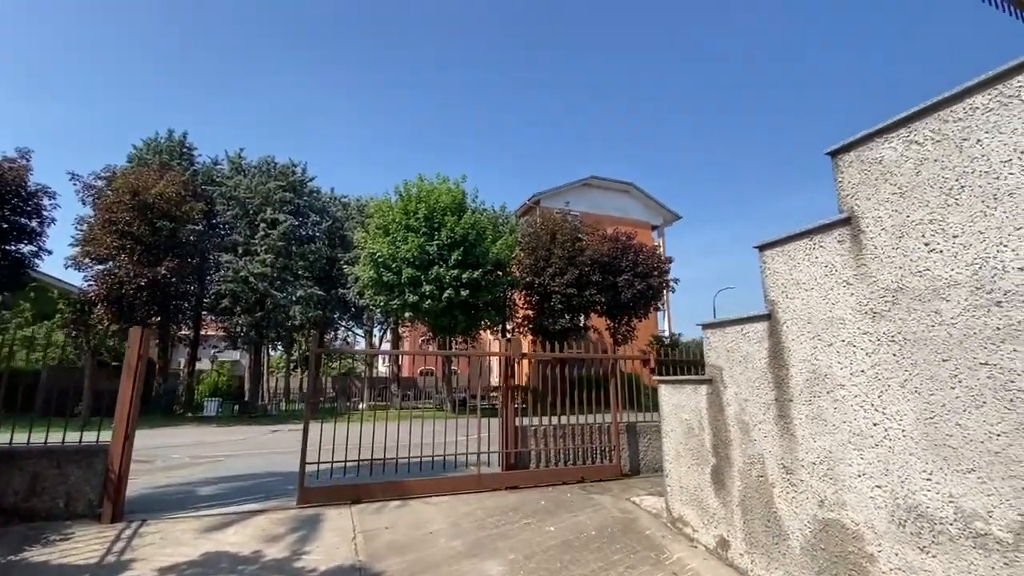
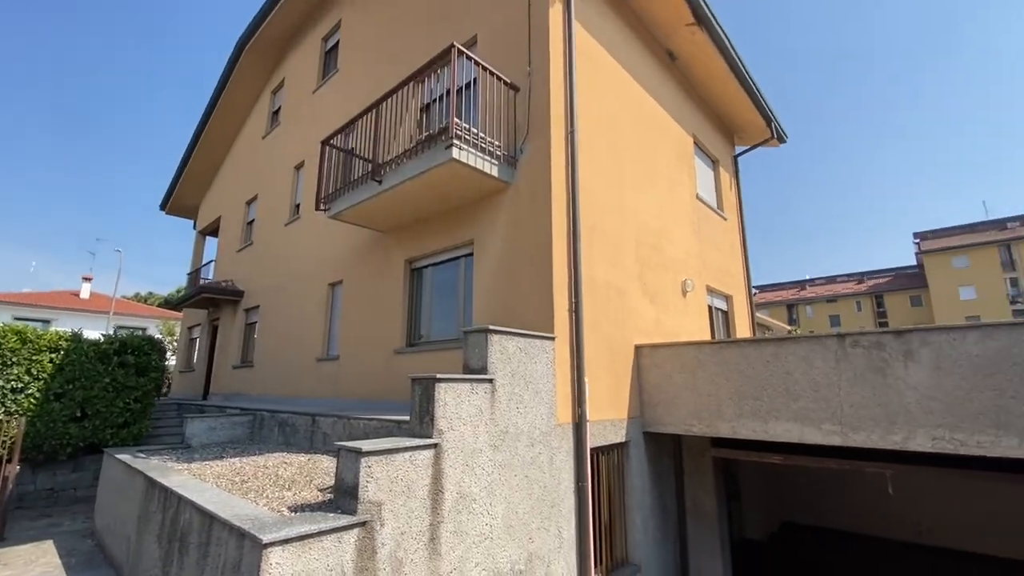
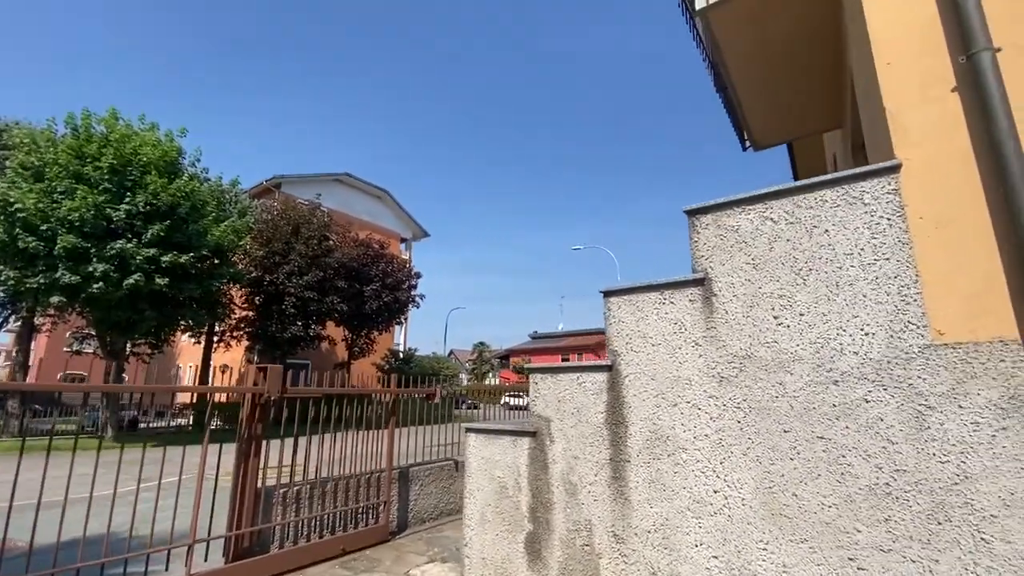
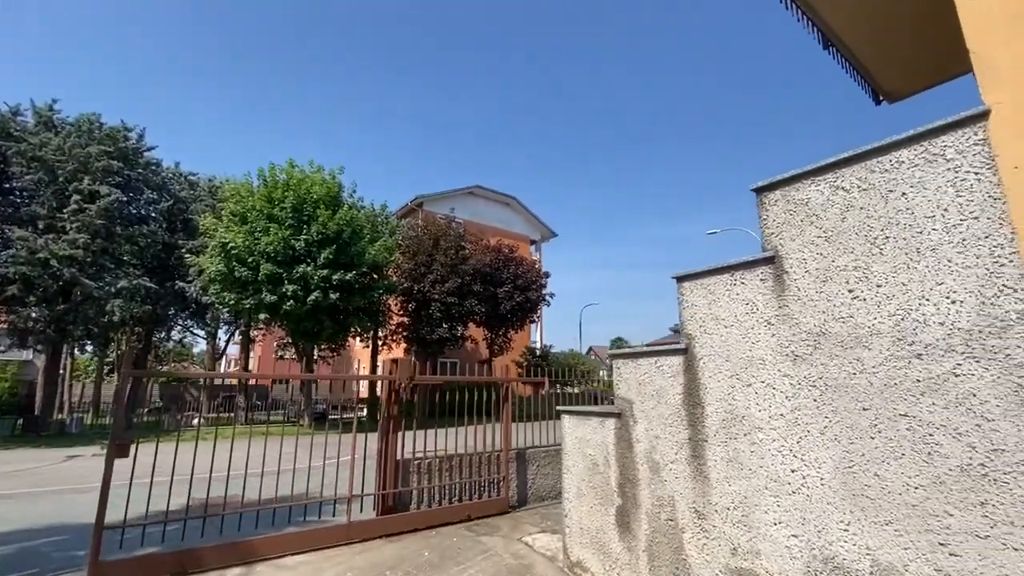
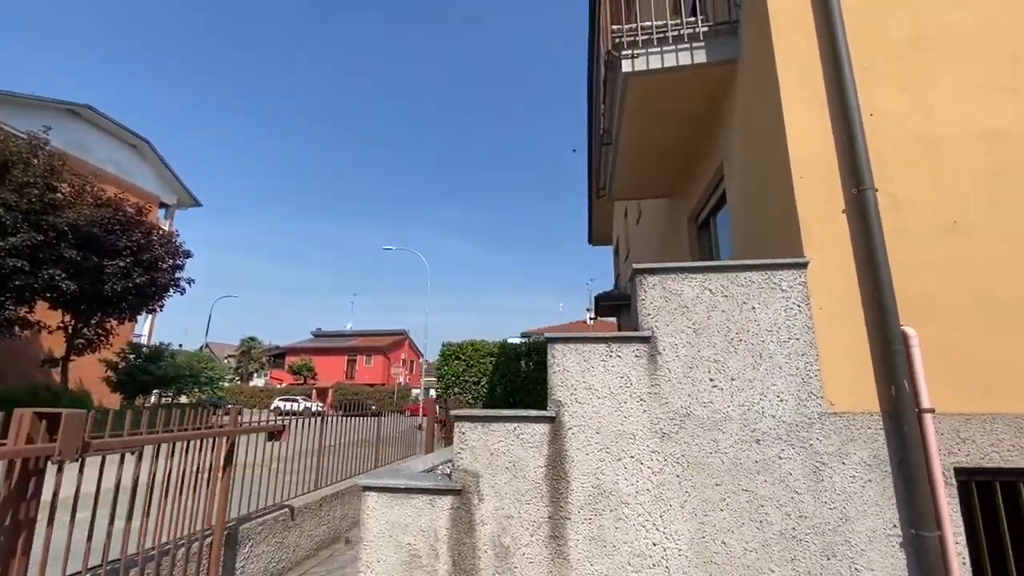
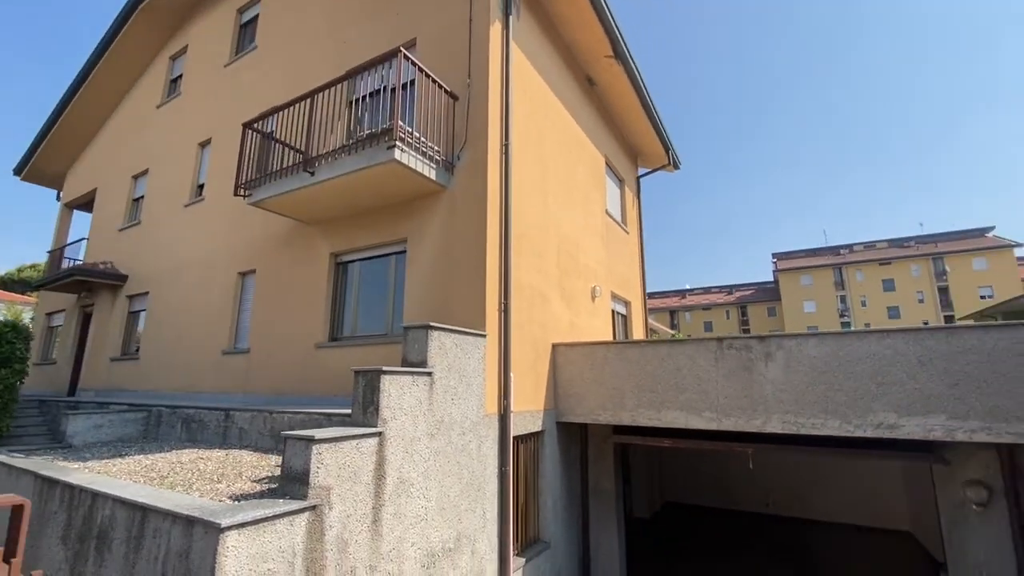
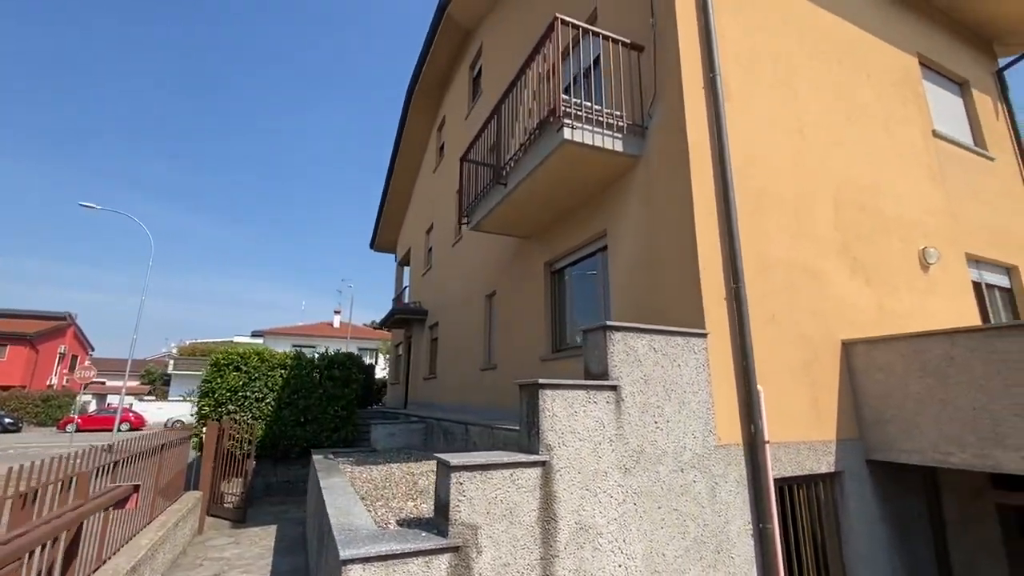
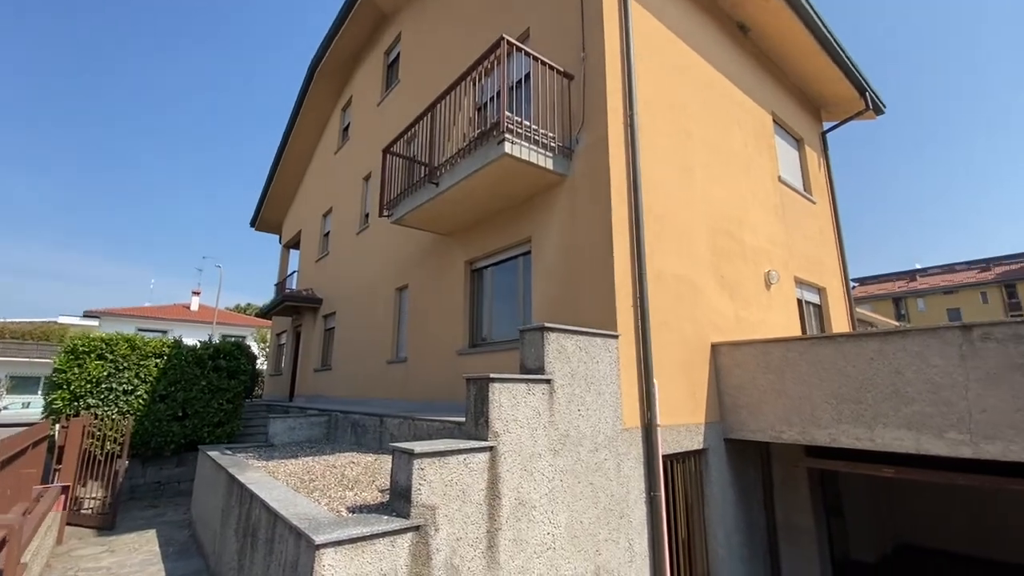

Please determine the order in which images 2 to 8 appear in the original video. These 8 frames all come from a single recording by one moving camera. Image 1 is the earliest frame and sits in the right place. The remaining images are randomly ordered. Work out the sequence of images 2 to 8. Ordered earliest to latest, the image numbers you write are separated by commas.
4, 3, 5, 7, 8, 2, 6
